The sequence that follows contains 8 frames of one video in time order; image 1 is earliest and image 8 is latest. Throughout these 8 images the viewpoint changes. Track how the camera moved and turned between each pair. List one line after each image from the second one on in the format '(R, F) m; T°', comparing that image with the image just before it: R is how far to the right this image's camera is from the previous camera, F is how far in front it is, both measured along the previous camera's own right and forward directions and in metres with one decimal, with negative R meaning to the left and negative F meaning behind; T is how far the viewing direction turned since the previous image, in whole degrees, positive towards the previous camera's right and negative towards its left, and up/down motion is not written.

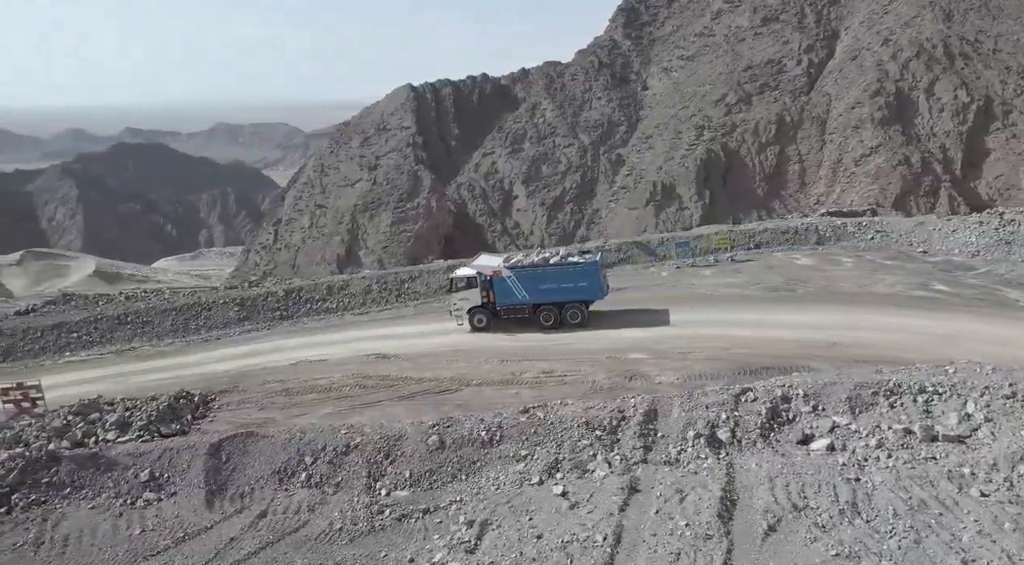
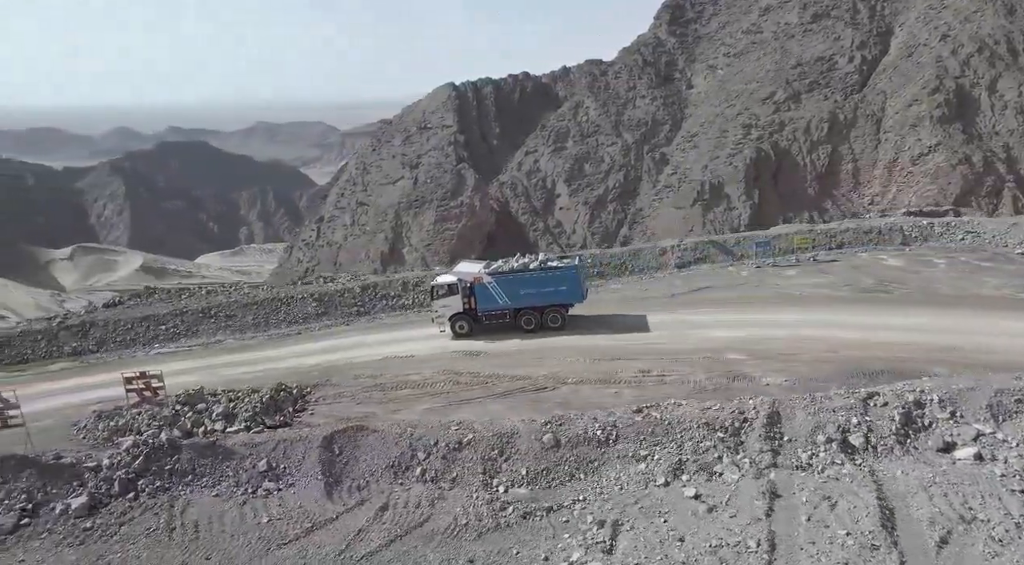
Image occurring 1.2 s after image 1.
(-0.9, +0.1) m; -4°
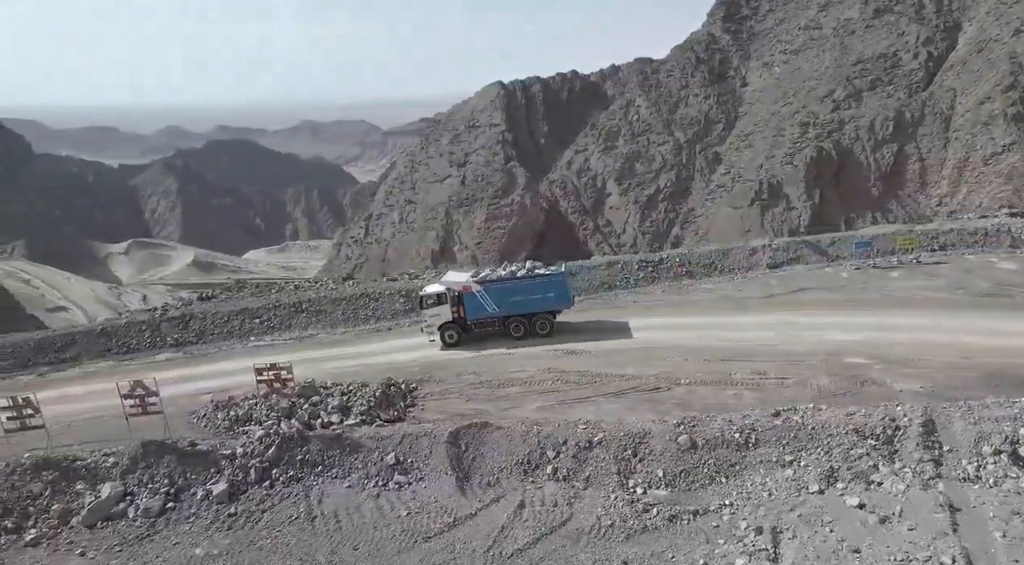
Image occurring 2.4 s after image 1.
(-1.1, +0.1) m; -5°
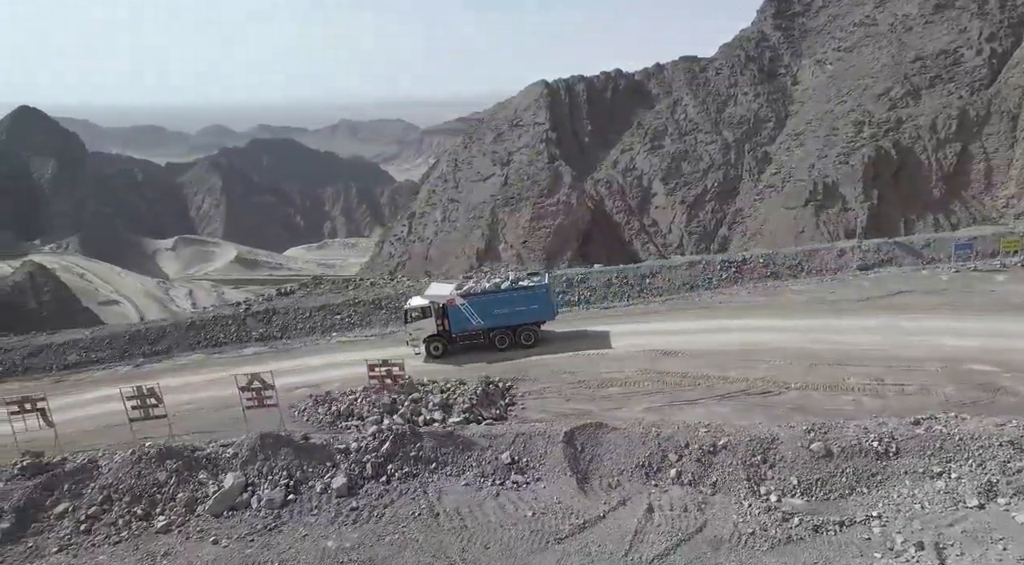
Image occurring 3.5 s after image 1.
(-1.0, +0.1) m; -4°
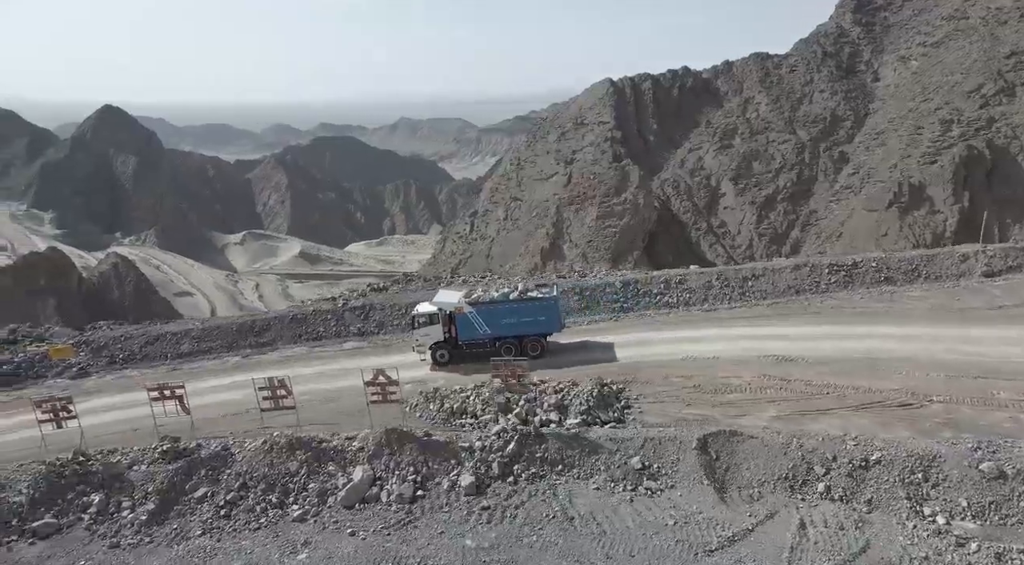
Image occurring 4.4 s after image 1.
(-0.9, +0.2) m; -6°
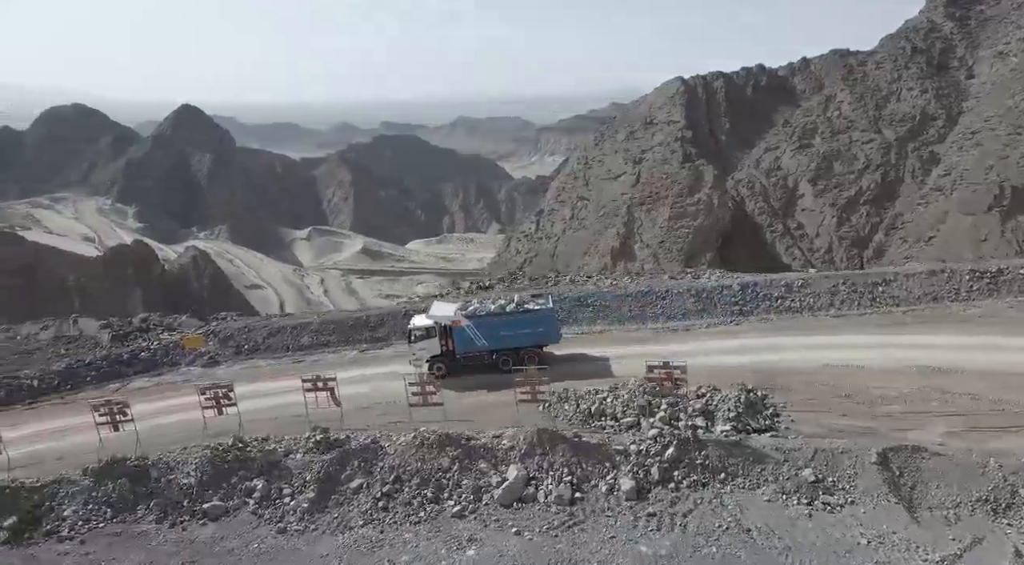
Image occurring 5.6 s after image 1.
(-1.2, +0.1) m; -6°
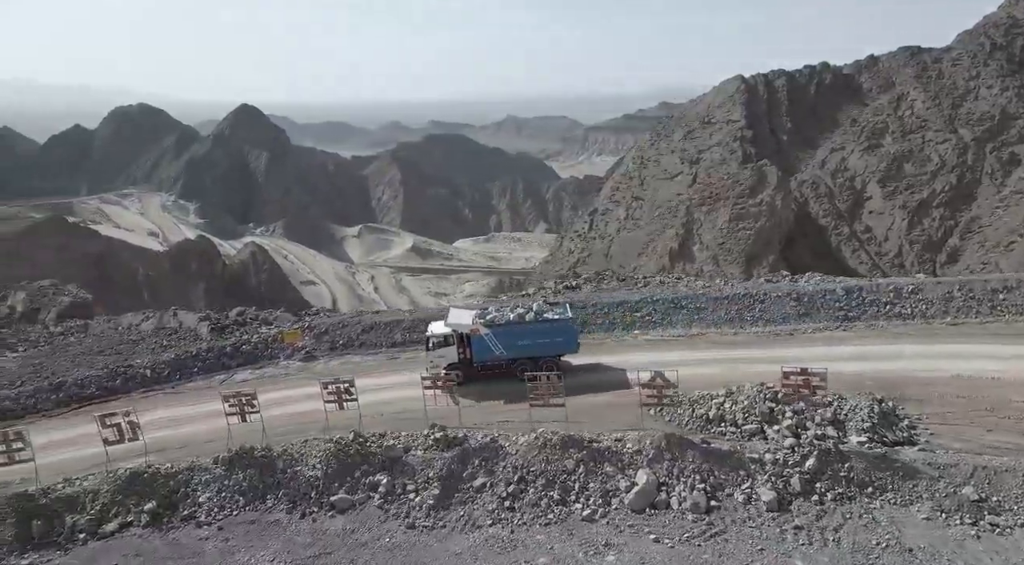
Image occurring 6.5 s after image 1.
(-1.0, +0.1) m; -5°
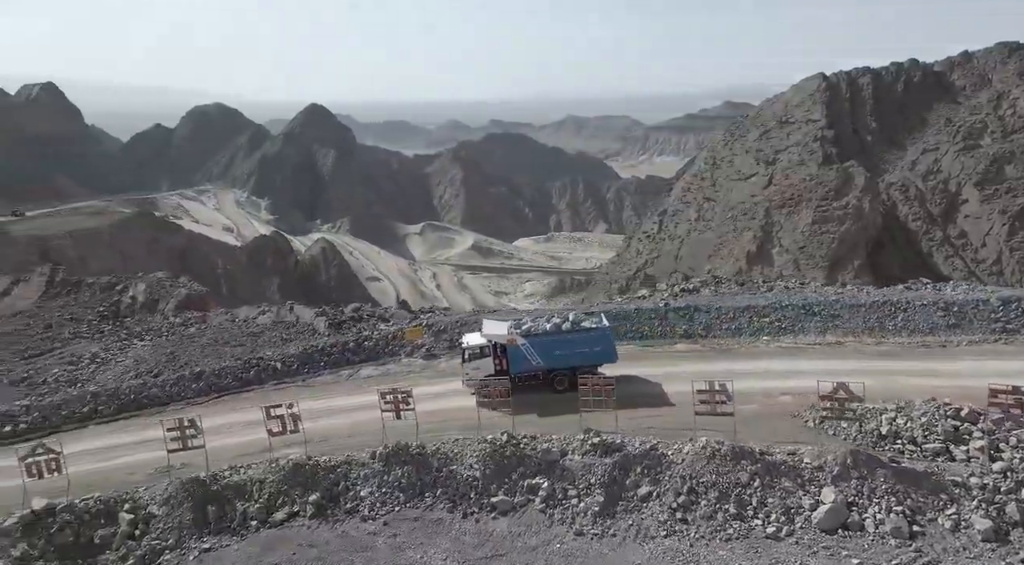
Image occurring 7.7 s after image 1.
(-1.4, +0.2) m; -7°
